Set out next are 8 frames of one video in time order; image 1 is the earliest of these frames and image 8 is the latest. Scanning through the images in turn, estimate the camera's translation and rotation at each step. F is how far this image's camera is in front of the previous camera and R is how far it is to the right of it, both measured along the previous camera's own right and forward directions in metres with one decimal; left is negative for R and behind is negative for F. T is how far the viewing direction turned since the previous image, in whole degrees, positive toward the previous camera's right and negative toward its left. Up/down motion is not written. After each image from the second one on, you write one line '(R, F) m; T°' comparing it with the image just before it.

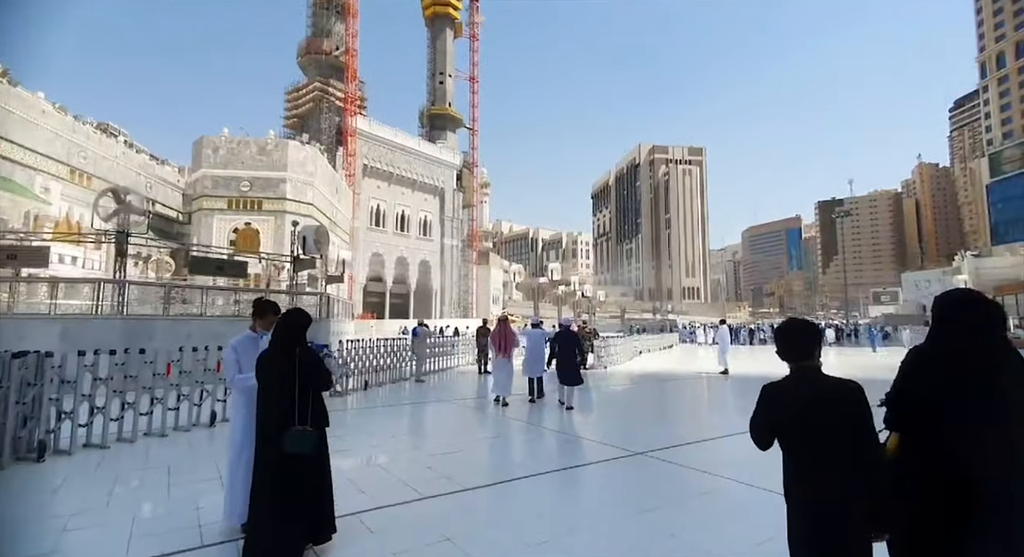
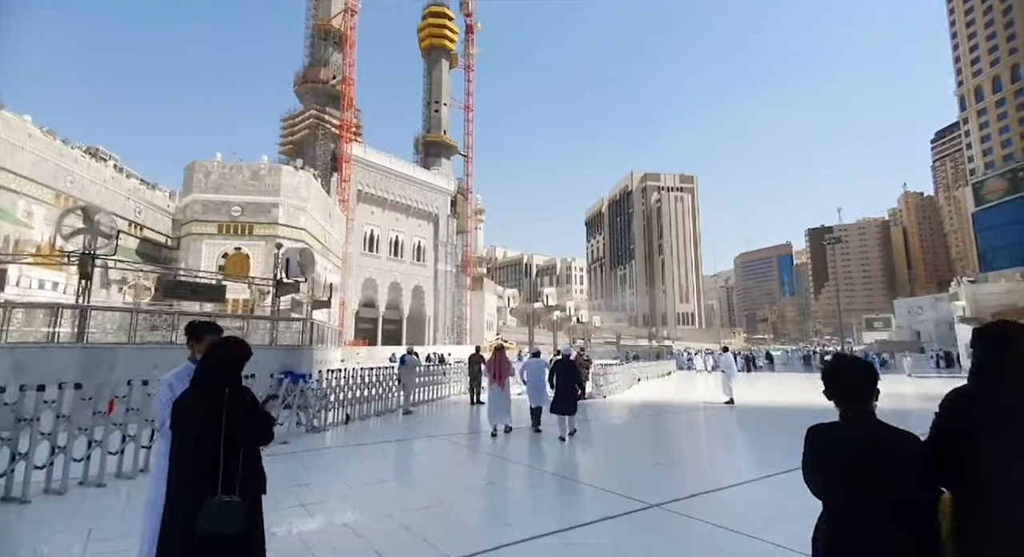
(0.0, +0.3) m; +1°
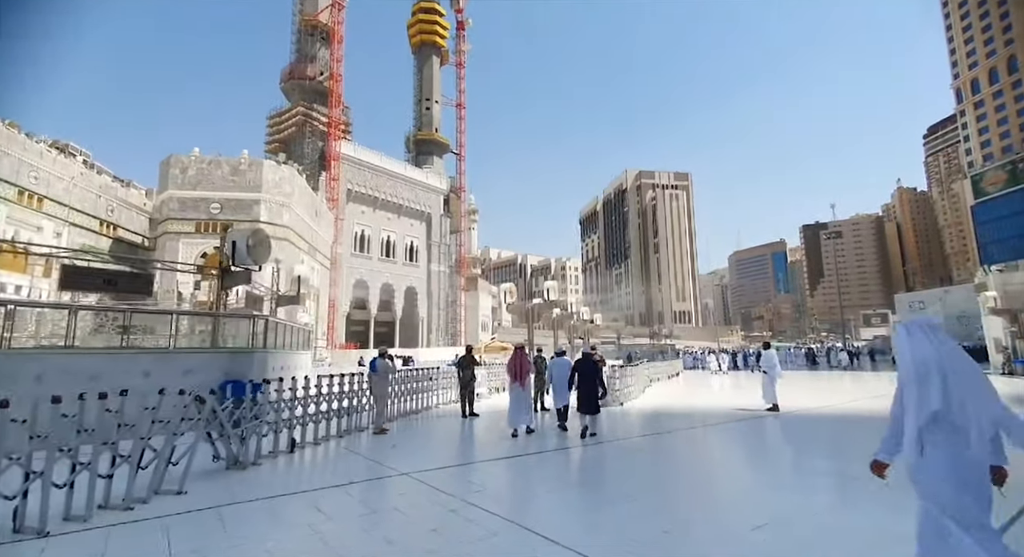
(0.0, +1.1) m; +1°
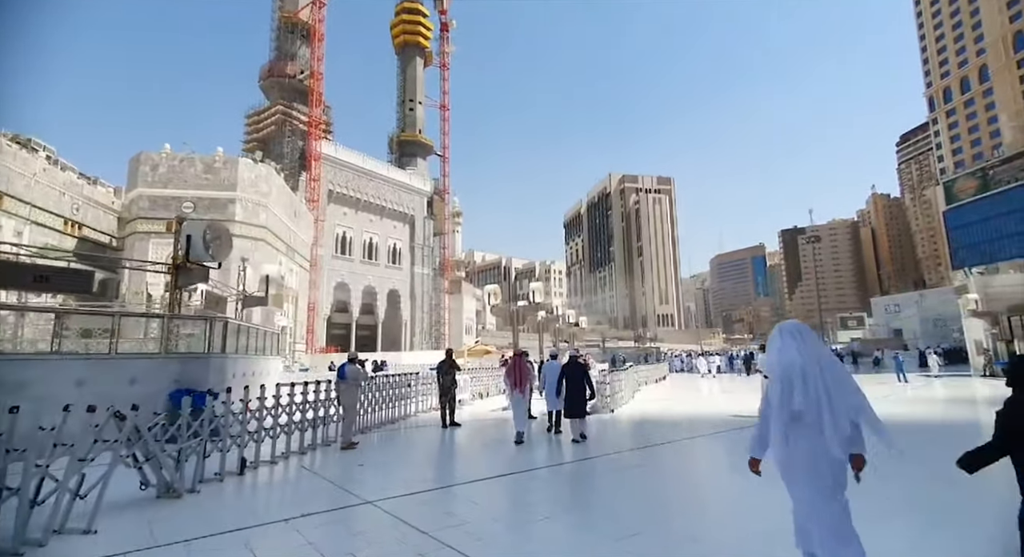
(0.0, +0.4) m; +2°
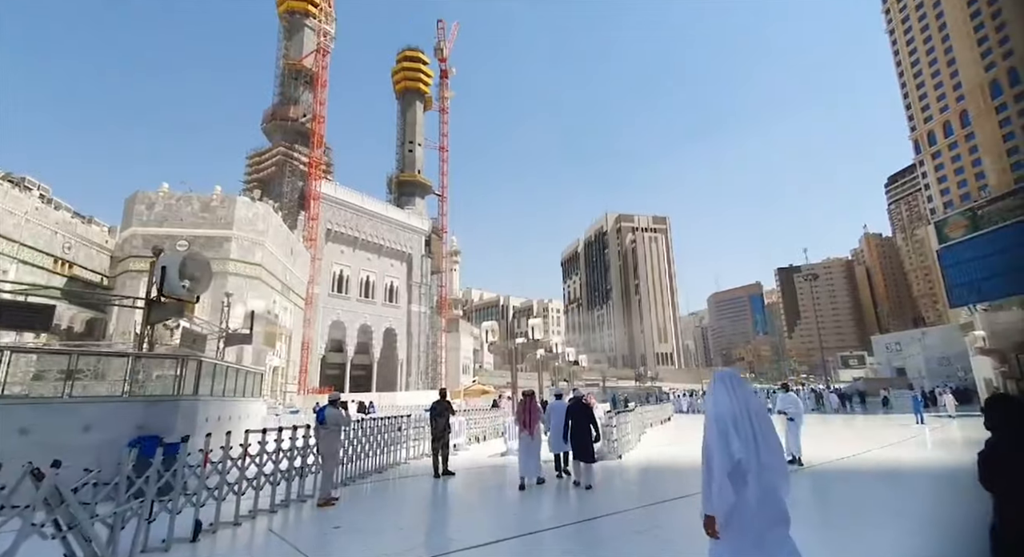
(0.0, +0.3) m; 0°
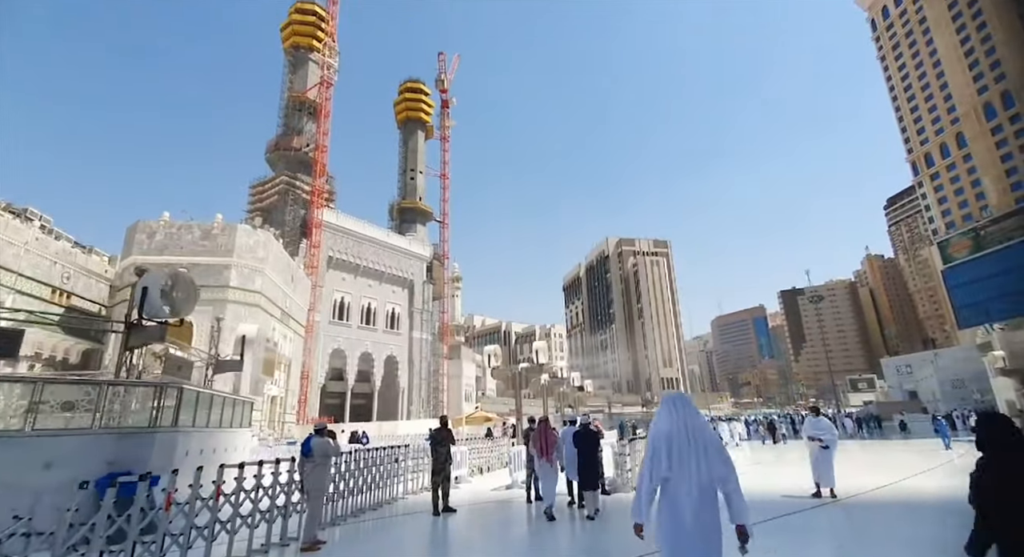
(0.0, +0.3) m; 0°
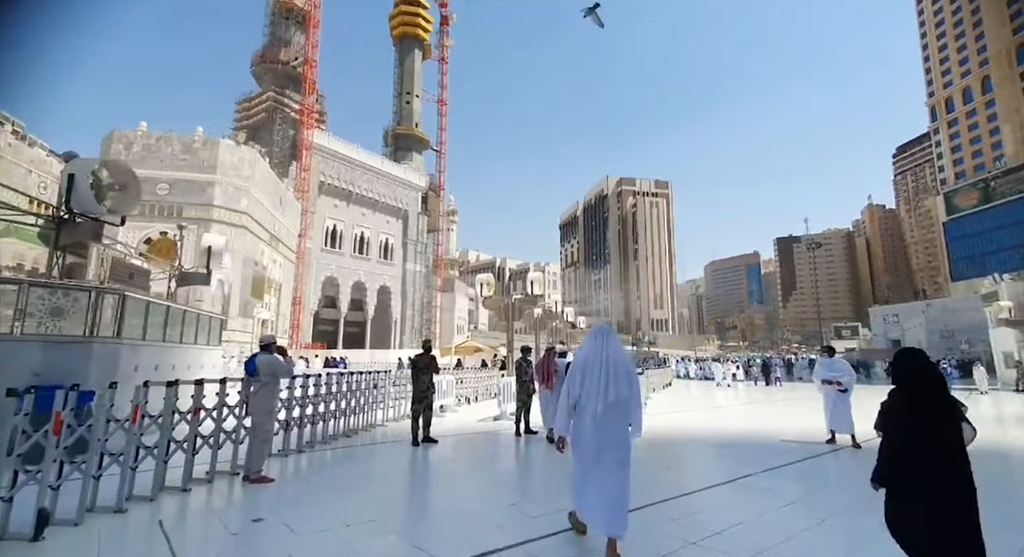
(0.0, +0.6) m; +1°
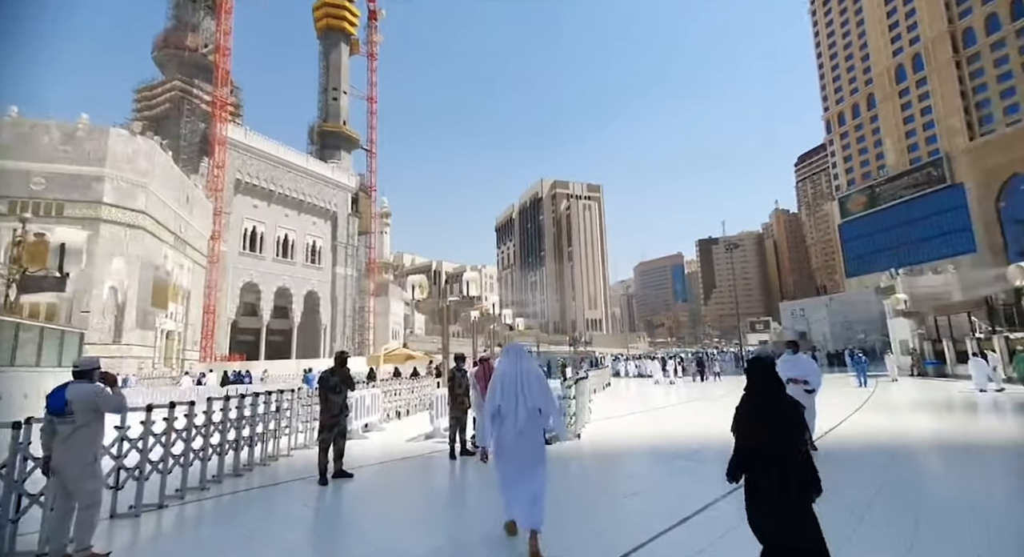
(0.0, +0.5) m; +8°
